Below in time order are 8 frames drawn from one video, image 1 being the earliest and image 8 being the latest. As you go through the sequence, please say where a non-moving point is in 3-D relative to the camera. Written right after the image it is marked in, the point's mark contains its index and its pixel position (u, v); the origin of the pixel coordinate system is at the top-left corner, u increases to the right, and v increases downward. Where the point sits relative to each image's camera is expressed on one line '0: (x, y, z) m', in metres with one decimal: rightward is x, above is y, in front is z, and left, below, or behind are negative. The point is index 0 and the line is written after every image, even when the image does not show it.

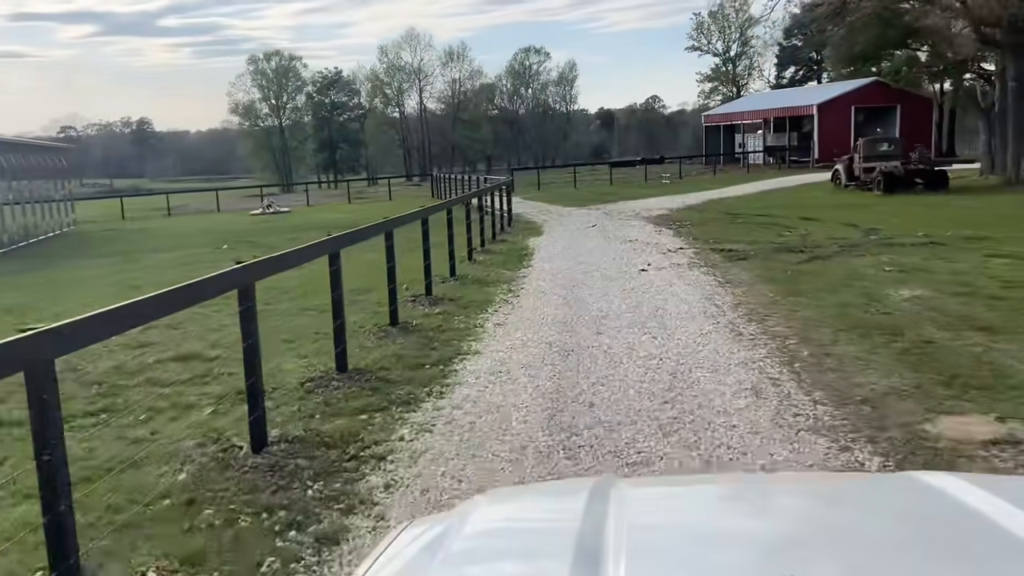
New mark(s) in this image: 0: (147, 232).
0: (-7.3, +0.9, +17.5) m
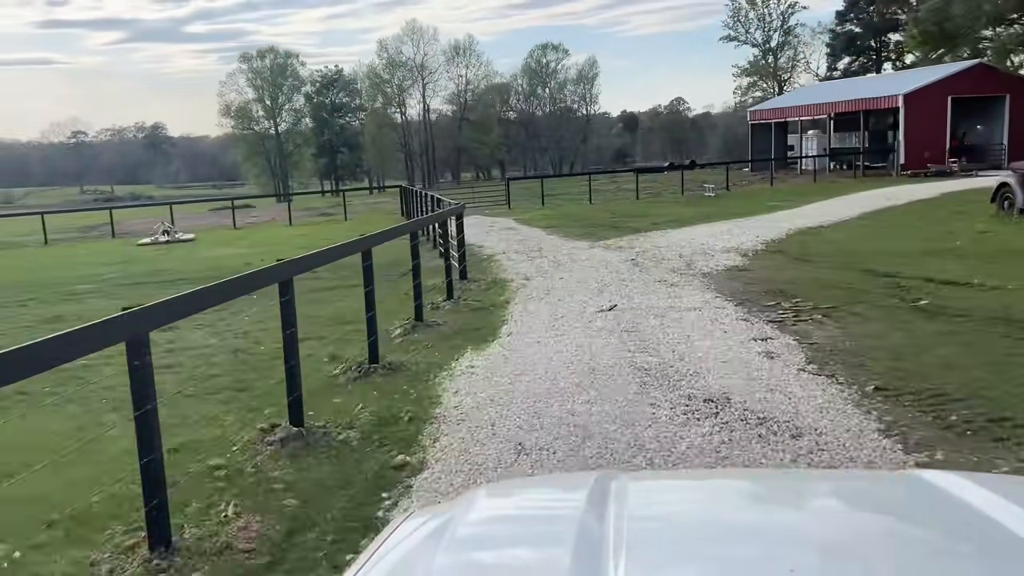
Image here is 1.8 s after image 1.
0: (-6.9, +0.7, +16.8) m
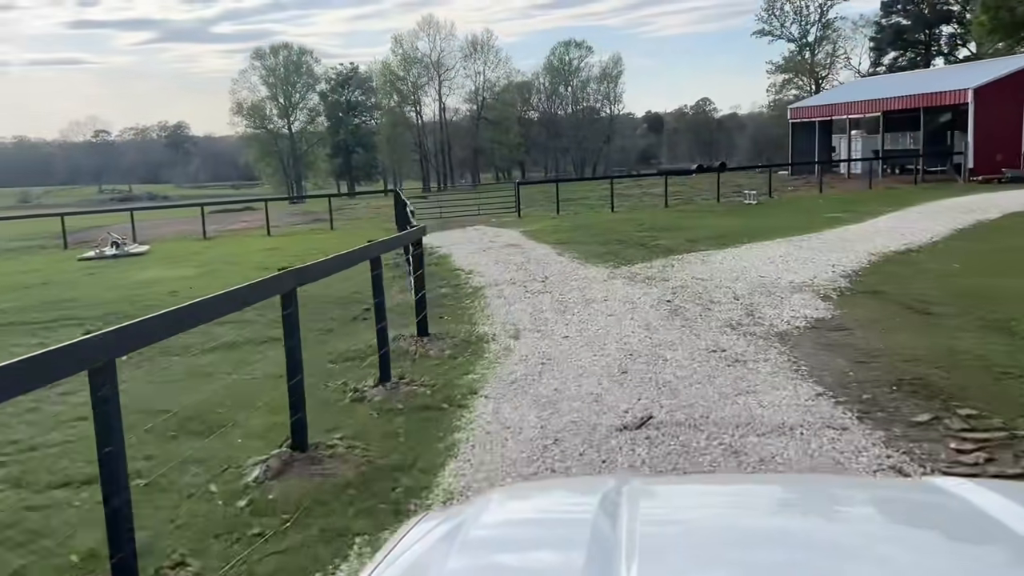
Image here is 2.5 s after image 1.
0: (-6.5, +0.7, +16.7) m
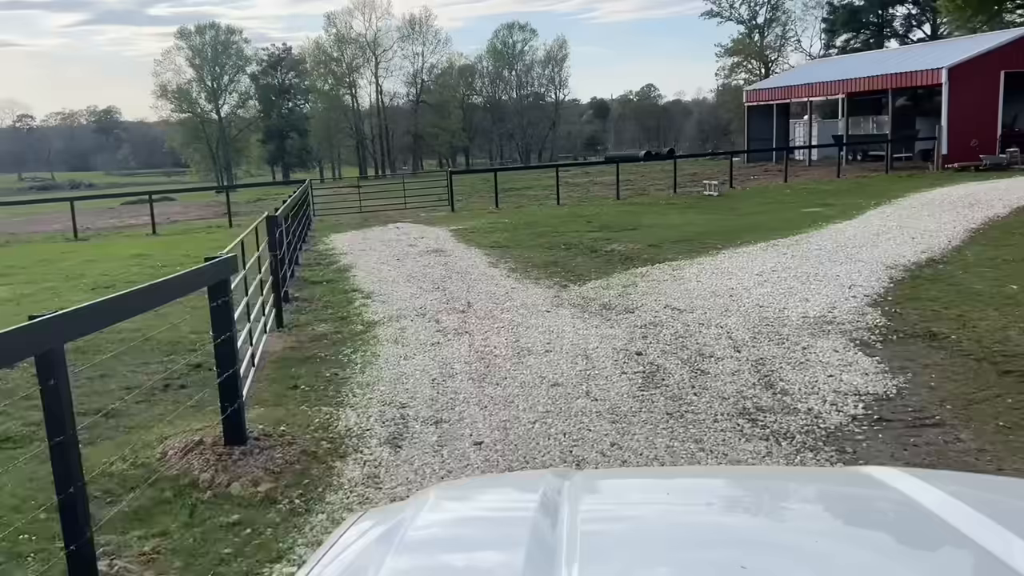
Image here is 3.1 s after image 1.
0: (-7.6, +0.9, +15.9) m
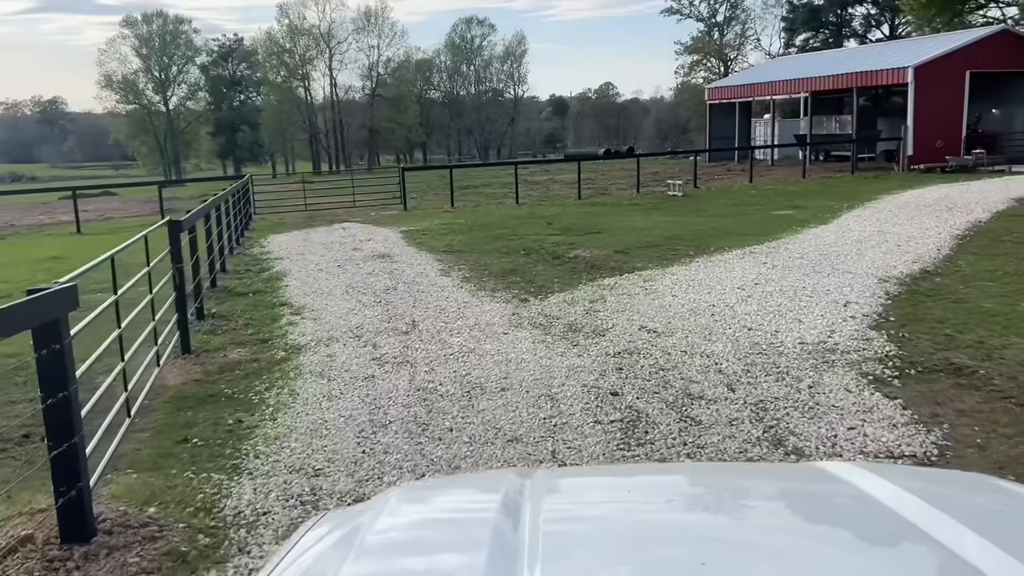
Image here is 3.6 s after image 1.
0: (-8.3, +0.9, +15.4) m
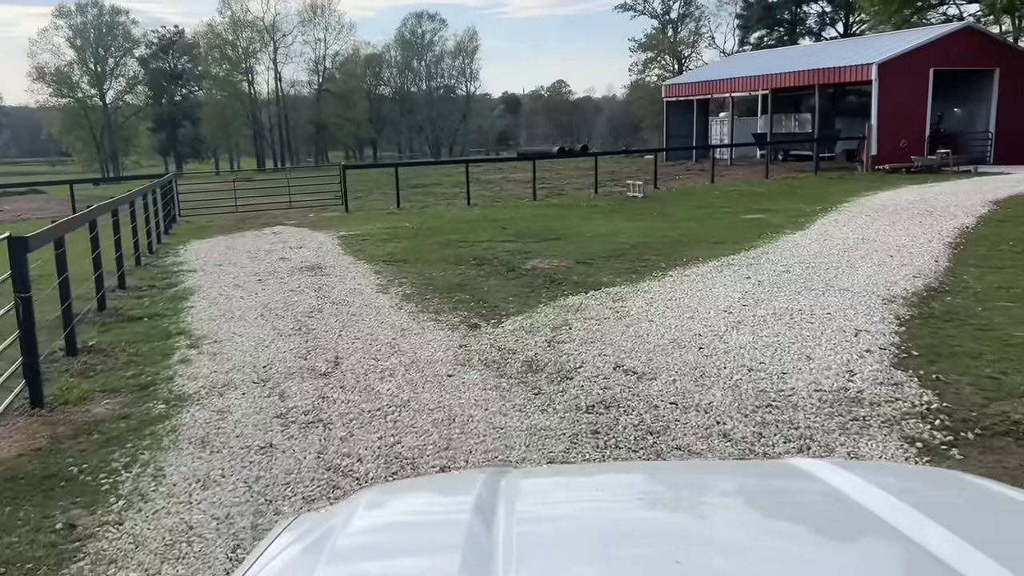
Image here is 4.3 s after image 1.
0: (-9.2, +0.9, +14.8) m
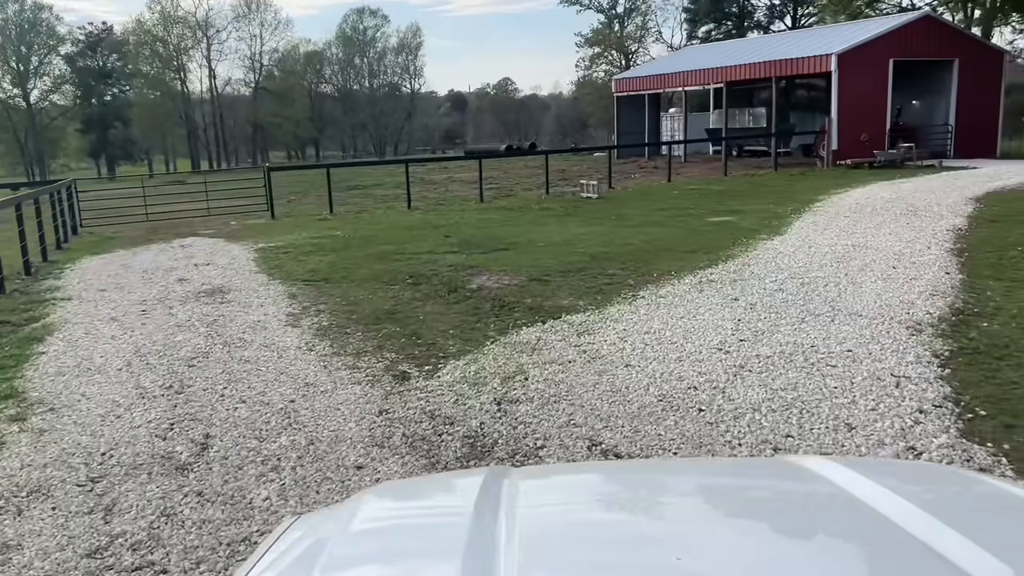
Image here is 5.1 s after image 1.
0: (-10.1, +0.7, +14.1) m
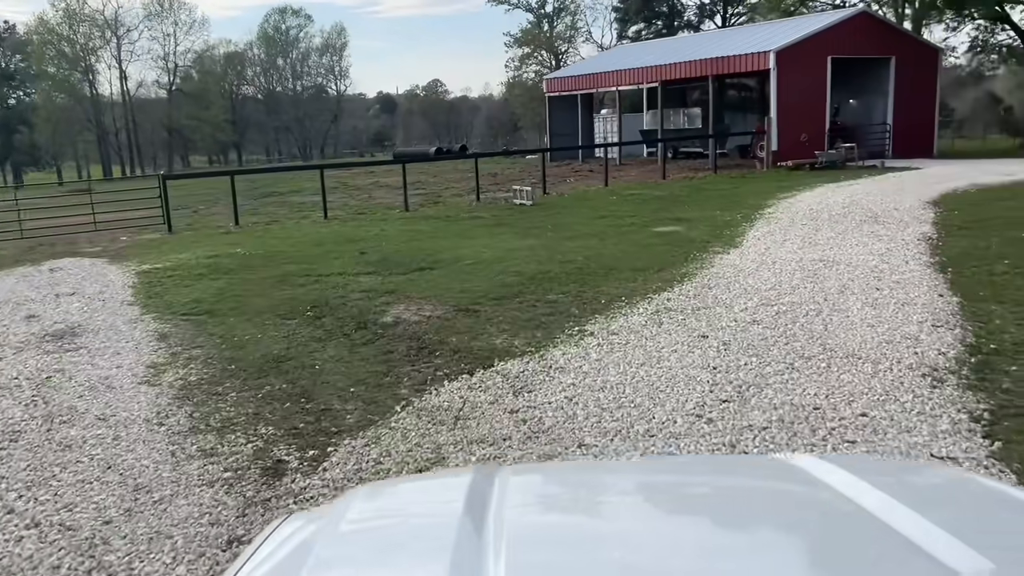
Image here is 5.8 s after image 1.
0: (-11.1, +0.5, +13.1) m
